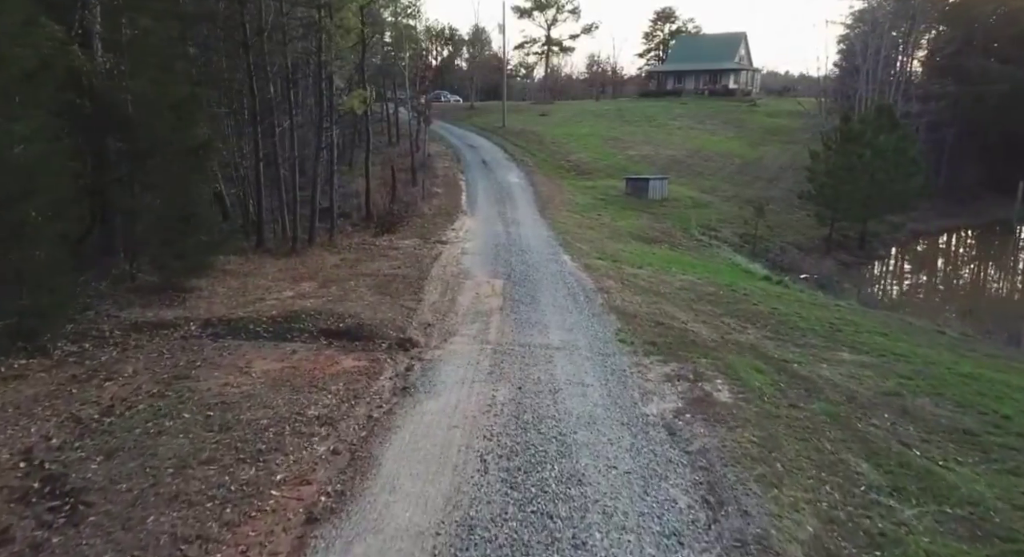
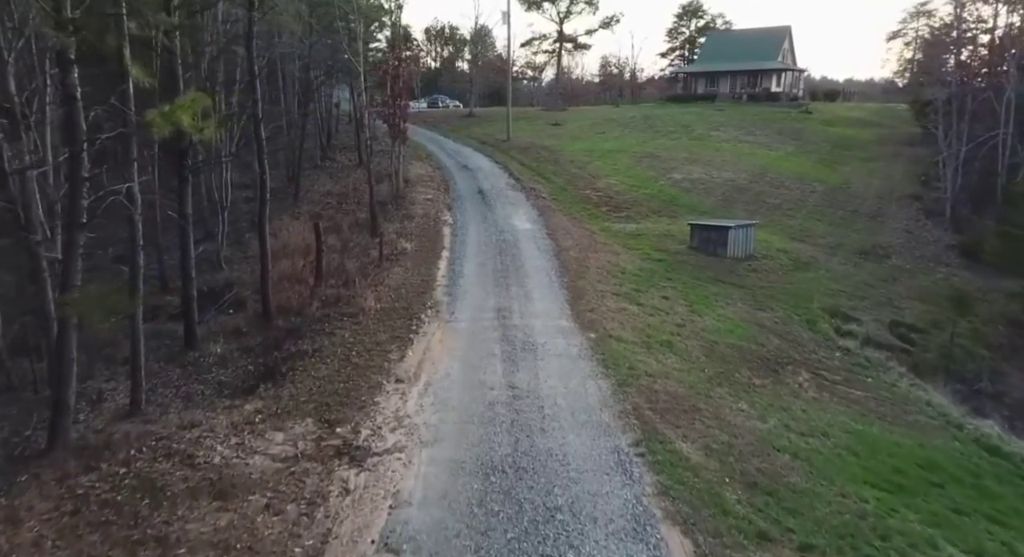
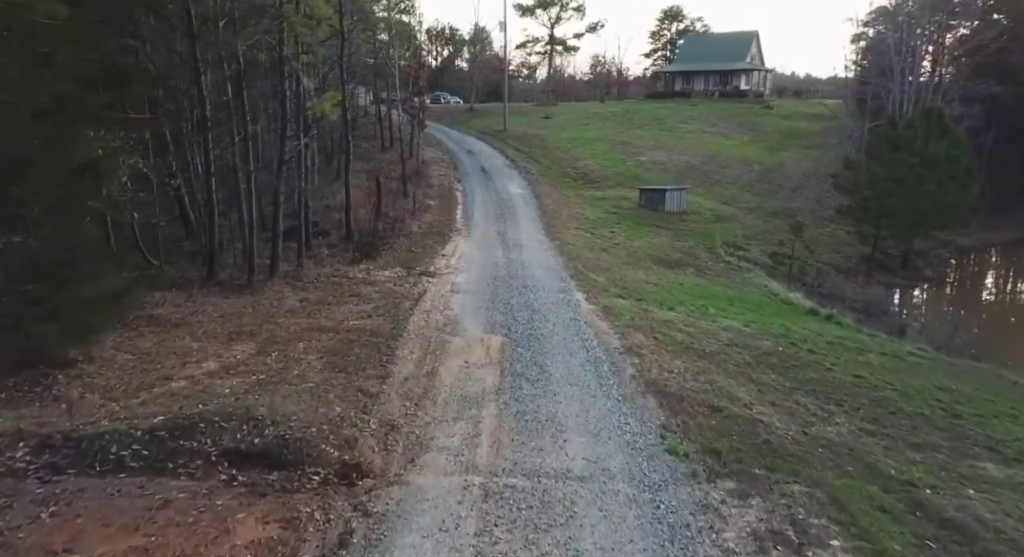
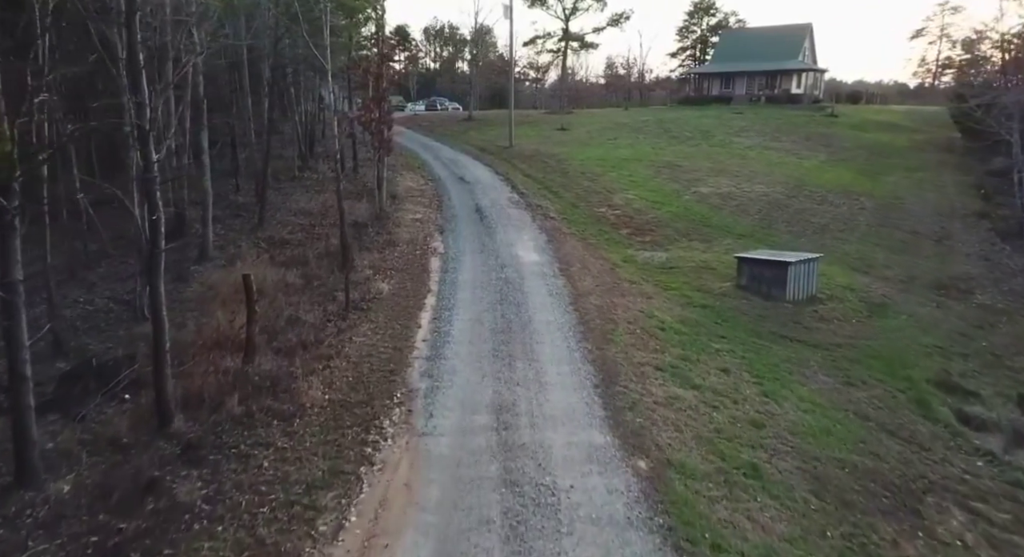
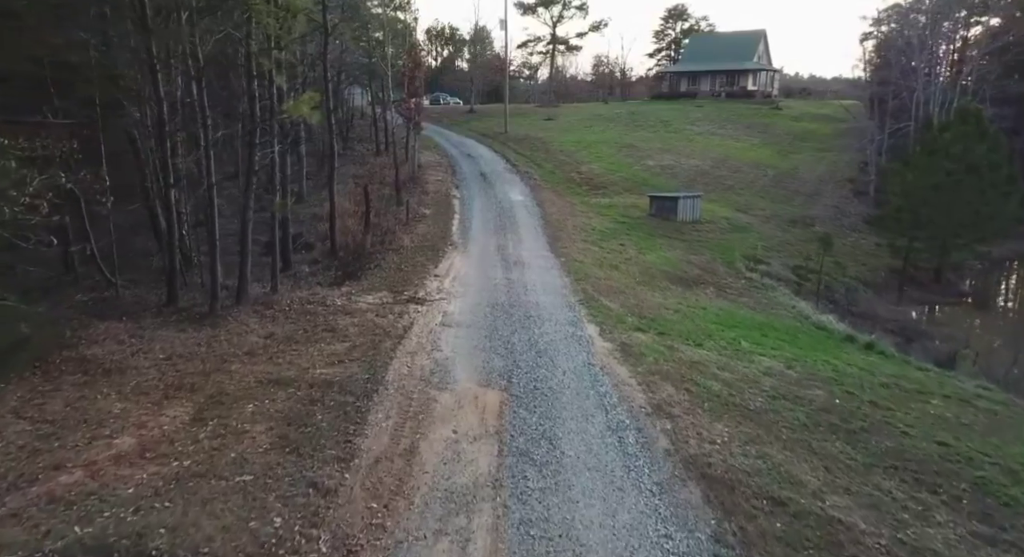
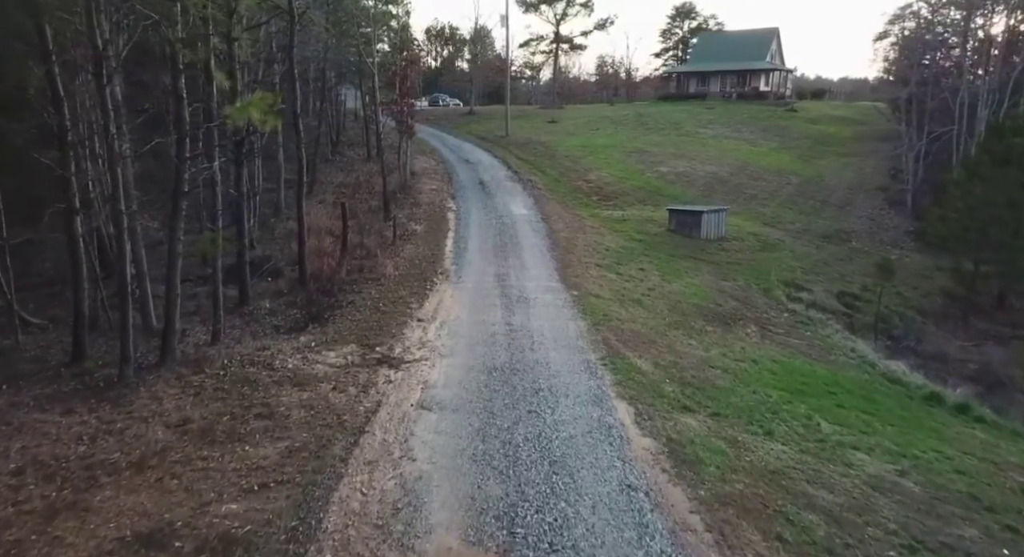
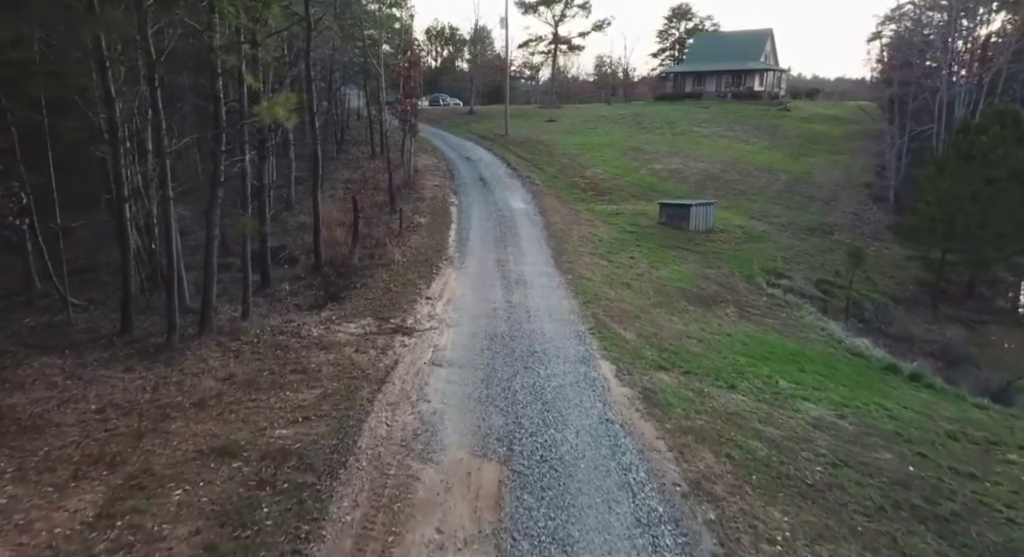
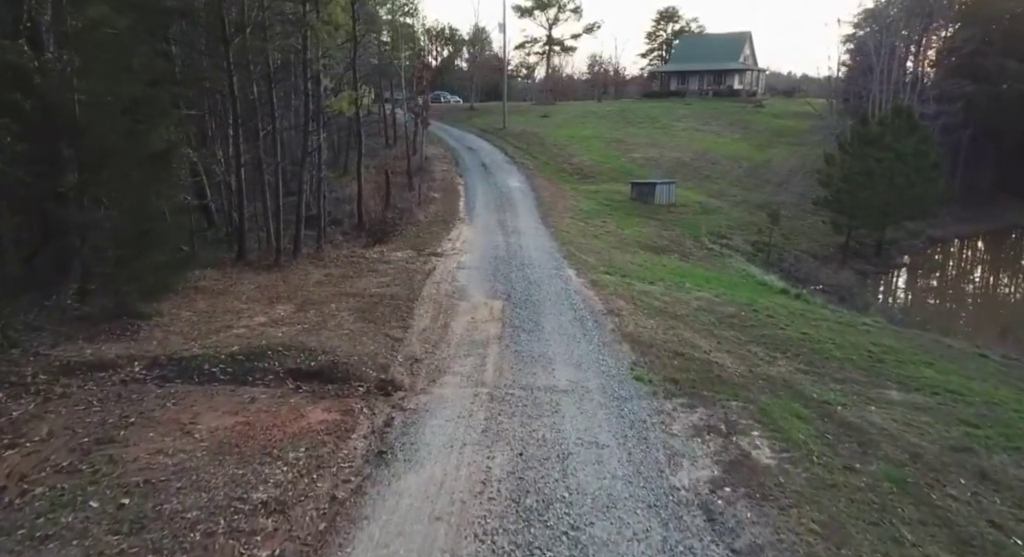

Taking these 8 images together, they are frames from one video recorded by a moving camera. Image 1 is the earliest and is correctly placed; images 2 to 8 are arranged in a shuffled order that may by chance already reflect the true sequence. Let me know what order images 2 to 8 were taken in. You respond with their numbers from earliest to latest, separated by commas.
8, 3, 5, 7, 6, 2, 4
